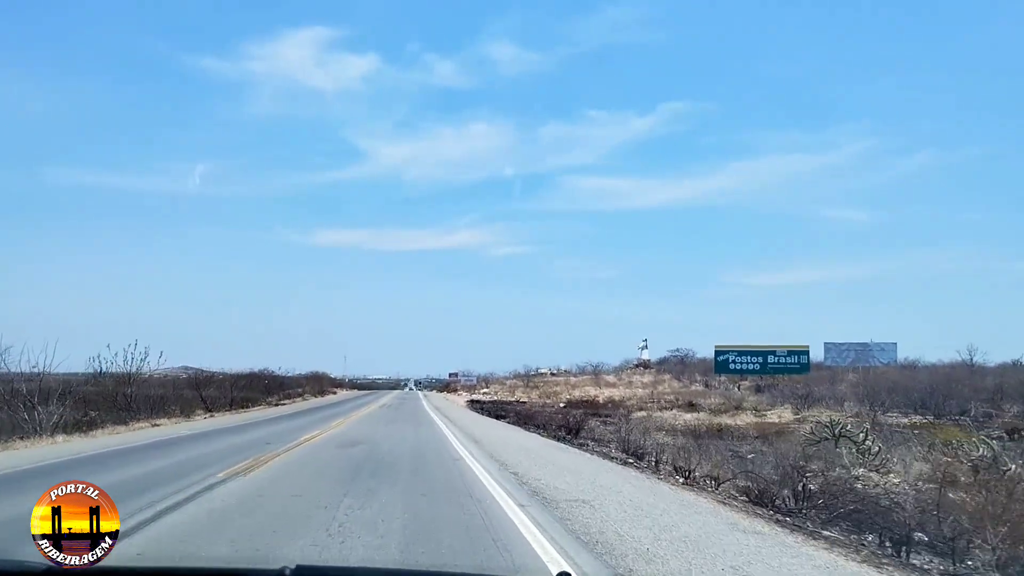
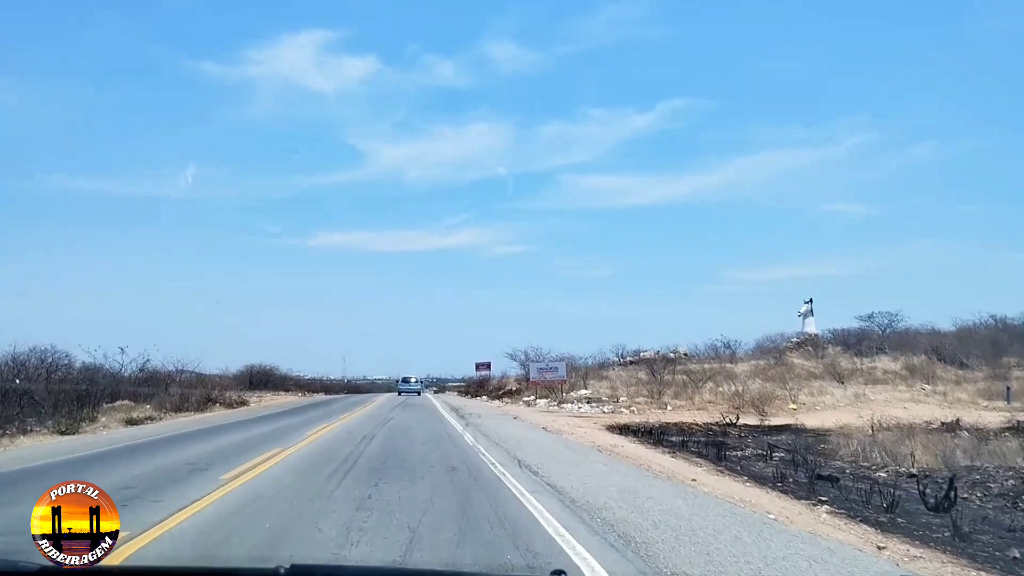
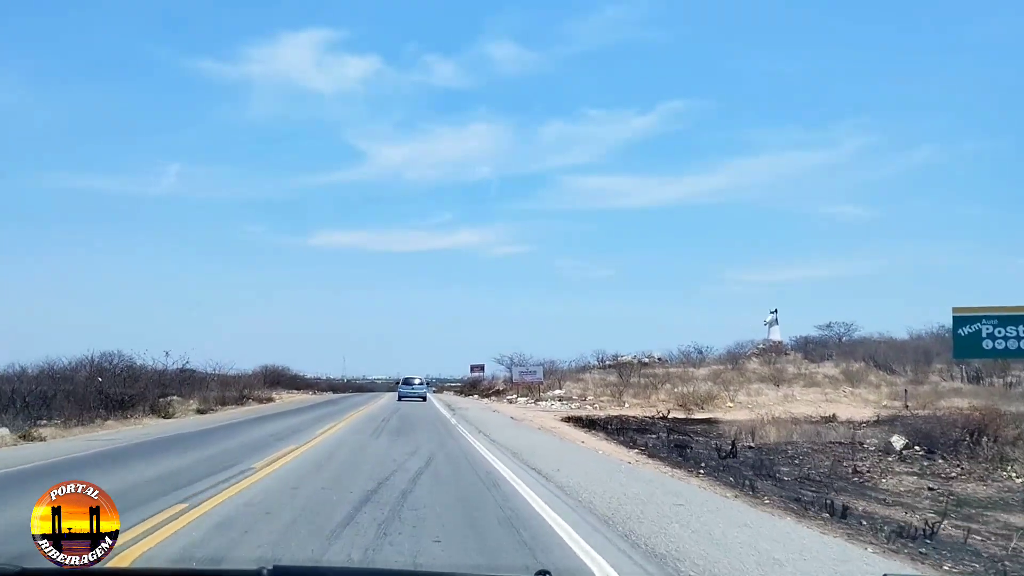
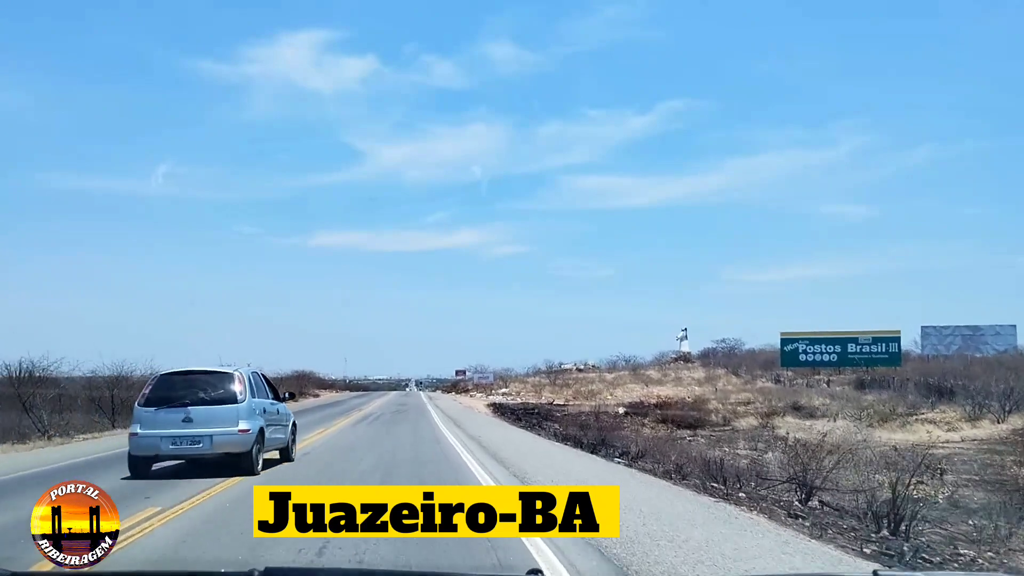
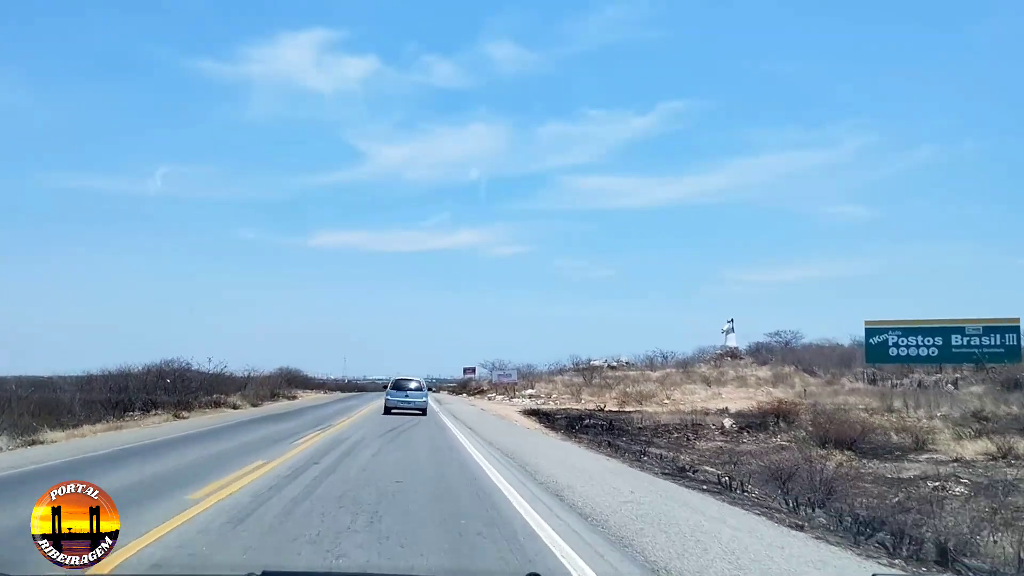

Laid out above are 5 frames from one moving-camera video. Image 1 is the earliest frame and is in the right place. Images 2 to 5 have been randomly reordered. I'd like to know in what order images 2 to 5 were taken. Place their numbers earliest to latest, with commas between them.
4, 5, 3, 2
